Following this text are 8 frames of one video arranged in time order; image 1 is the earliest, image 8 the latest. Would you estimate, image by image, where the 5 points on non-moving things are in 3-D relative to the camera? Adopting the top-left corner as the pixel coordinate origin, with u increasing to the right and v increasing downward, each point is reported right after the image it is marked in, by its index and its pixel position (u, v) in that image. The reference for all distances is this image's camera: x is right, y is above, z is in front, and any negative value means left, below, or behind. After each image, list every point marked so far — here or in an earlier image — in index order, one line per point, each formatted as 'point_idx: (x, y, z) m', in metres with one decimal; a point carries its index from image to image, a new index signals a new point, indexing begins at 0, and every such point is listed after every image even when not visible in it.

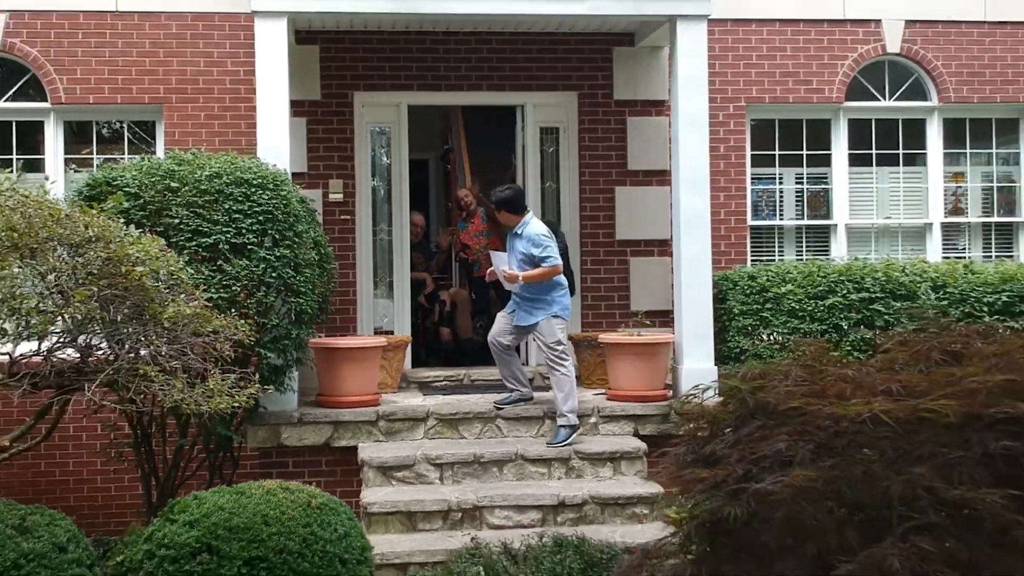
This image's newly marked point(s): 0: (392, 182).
0: (-0.5, +0.5, +8.5) m
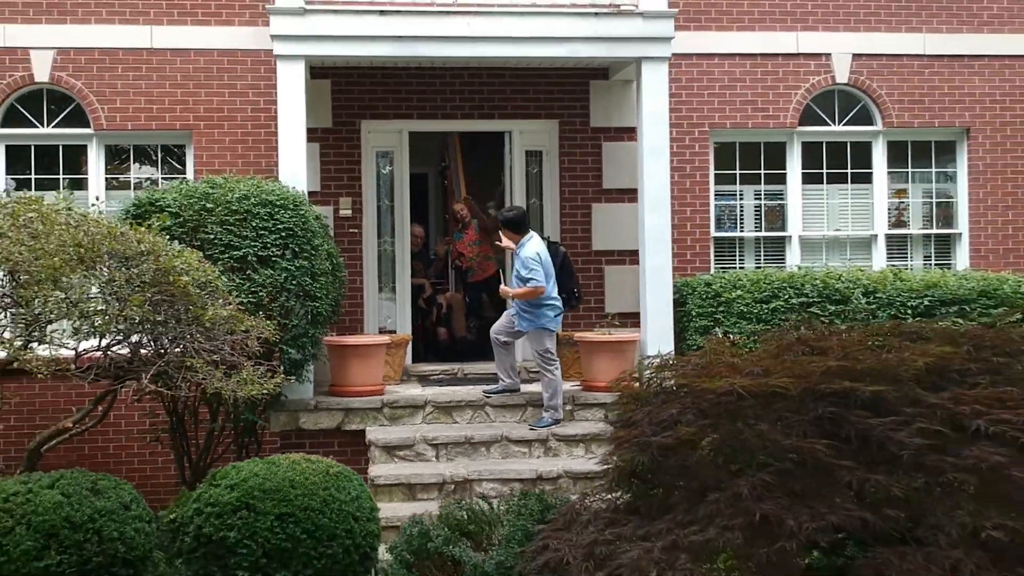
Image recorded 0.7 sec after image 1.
0: (-0.6, +0.5, +9.5) m
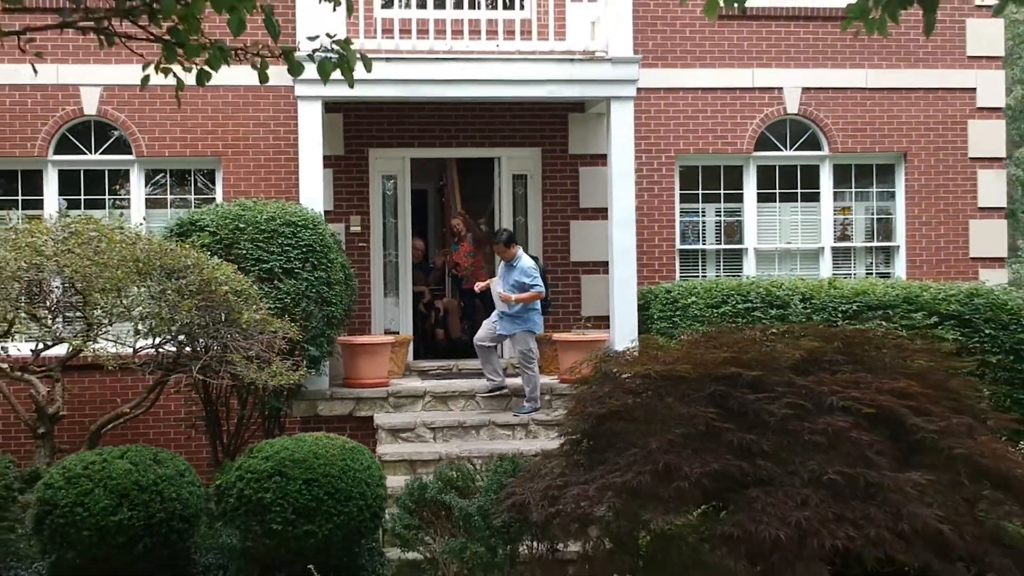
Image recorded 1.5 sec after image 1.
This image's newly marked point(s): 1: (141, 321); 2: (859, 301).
0: (-0.7, +0.4, +10.8) m
1: (-1.6, -0.1, +7.8) m
2: (+1.8, -0.1, +9.5) m
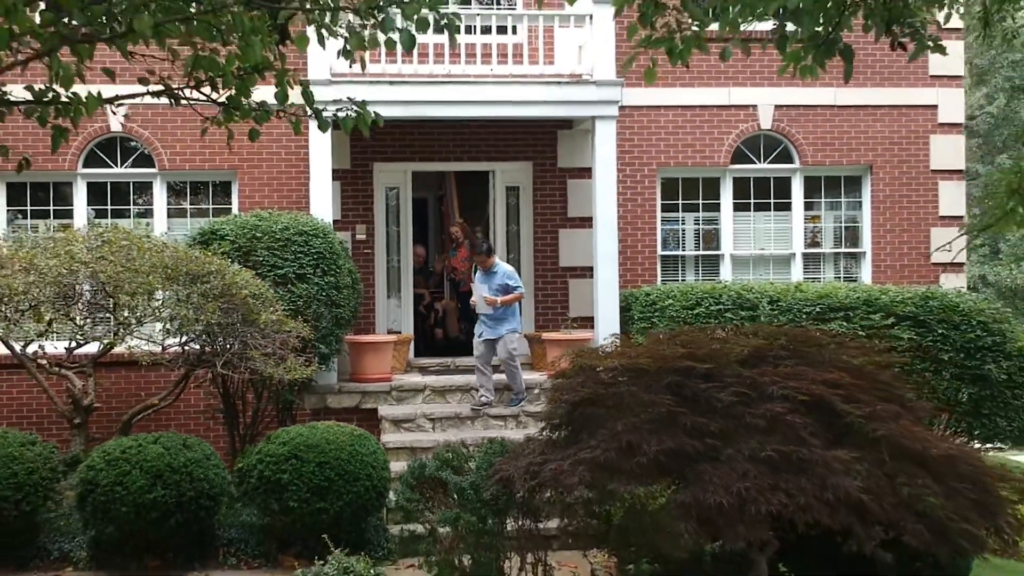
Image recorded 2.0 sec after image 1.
0: (-0.7, +0.4, +11.7) m
1: (-1.6, -0.1, +8.6) m
2: (+1.7, -0.1, +10.3) m
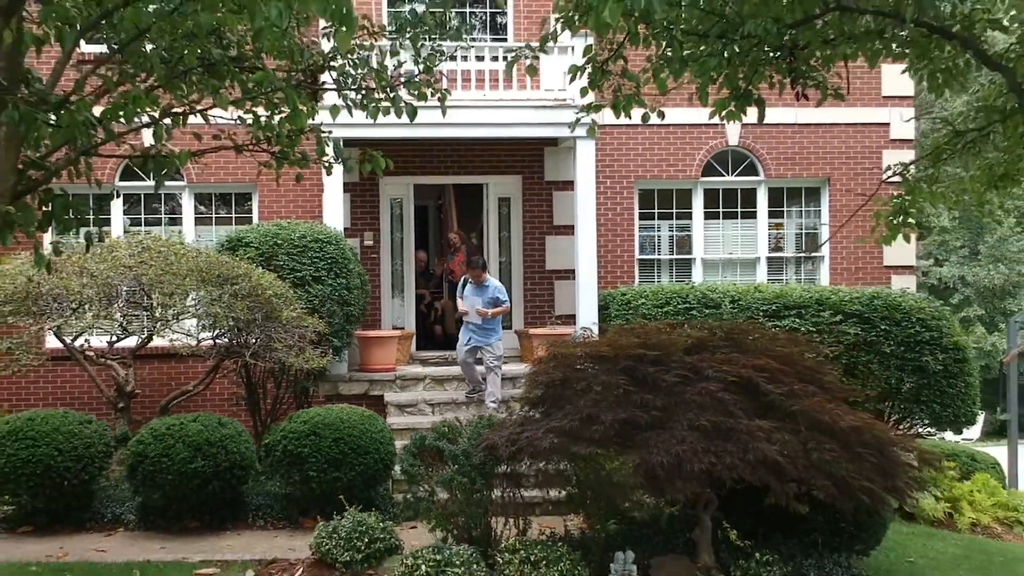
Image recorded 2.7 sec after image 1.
0: (-0.8, +0.4, +13.0) m
1: (-1.7, -0.1, +9.9) m
2: (+1.7, -0.1, +11.6) m
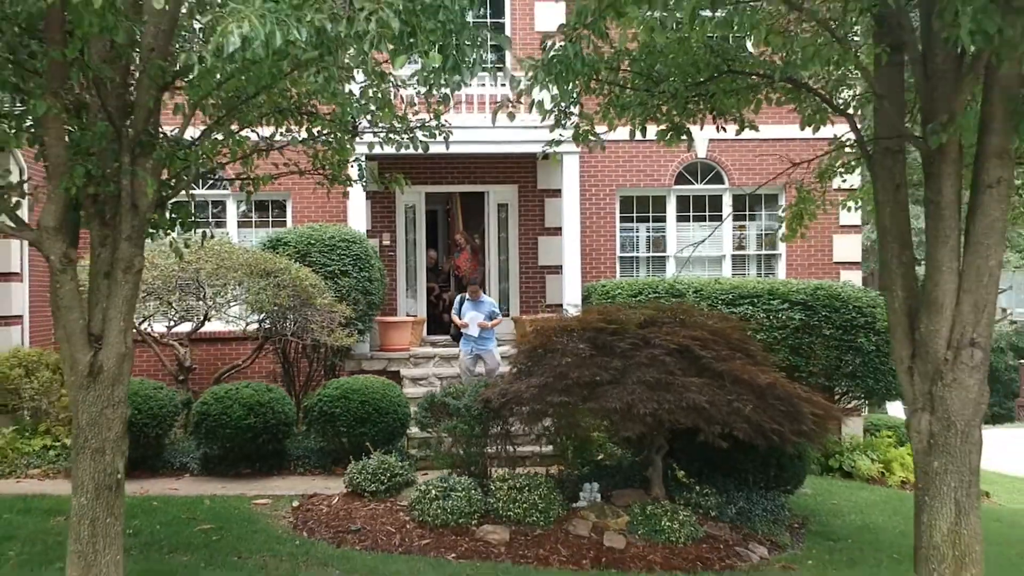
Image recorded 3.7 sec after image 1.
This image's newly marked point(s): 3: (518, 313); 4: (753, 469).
0: (-0.8, +0.4, +15.0) m
1: (-1.7, -0.1, +12.0) m
2: (+1.7, 0.0, +13.6) m
3: (0.0, -0.2, +15.1) m
4: (+1.3, -1.0, +9.9) m
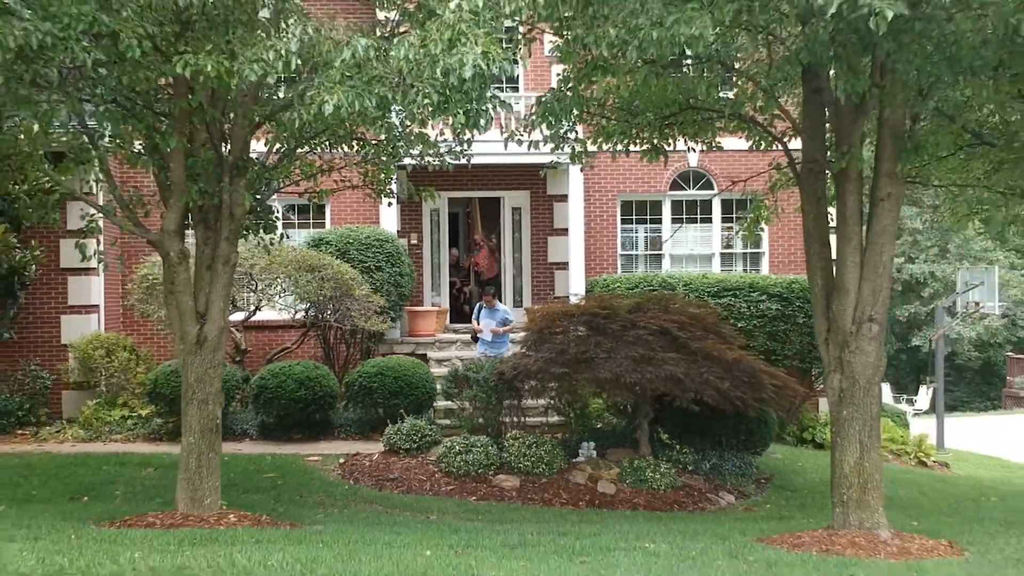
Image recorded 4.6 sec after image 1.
0: (-0.7, +0.5, +16.9) m
1: (-1.6, 0.0, +13.9) m
2: (+1.8, 0.0, +15.5) m
3: (+0.2, -0.2, +17.1) m
4: (+1.4, -0.9, +11.8) m
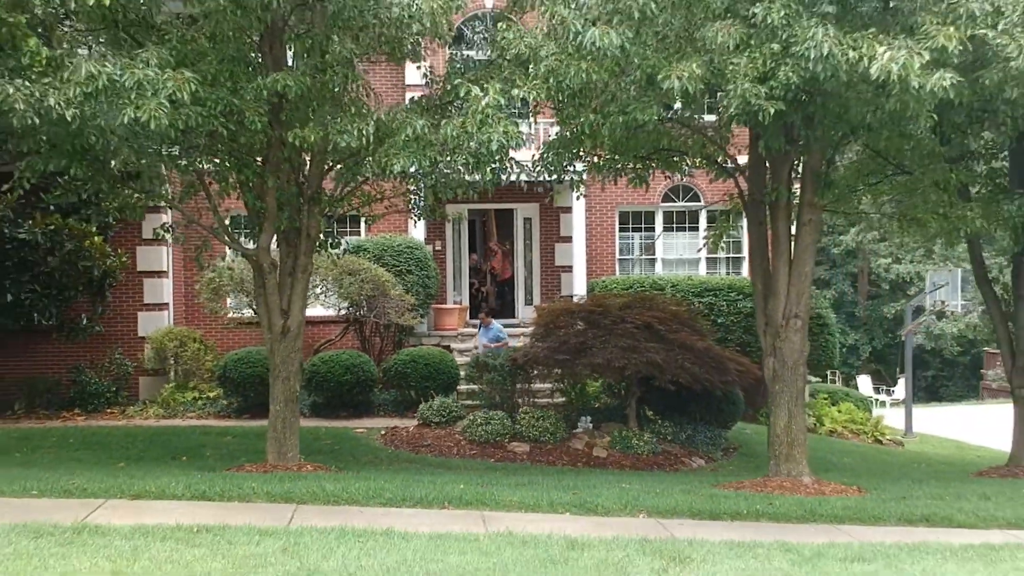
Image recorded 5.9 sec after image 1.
0: (-0.5, +0.5, +19.4) m
1: (-1.5, 0.0, +16.4) m
2: (+1.9, 0.0, +18.0) m
3: (+0.3, -0.2, +19.5) m
4: (+1.4, -0.9, +14.3) m
